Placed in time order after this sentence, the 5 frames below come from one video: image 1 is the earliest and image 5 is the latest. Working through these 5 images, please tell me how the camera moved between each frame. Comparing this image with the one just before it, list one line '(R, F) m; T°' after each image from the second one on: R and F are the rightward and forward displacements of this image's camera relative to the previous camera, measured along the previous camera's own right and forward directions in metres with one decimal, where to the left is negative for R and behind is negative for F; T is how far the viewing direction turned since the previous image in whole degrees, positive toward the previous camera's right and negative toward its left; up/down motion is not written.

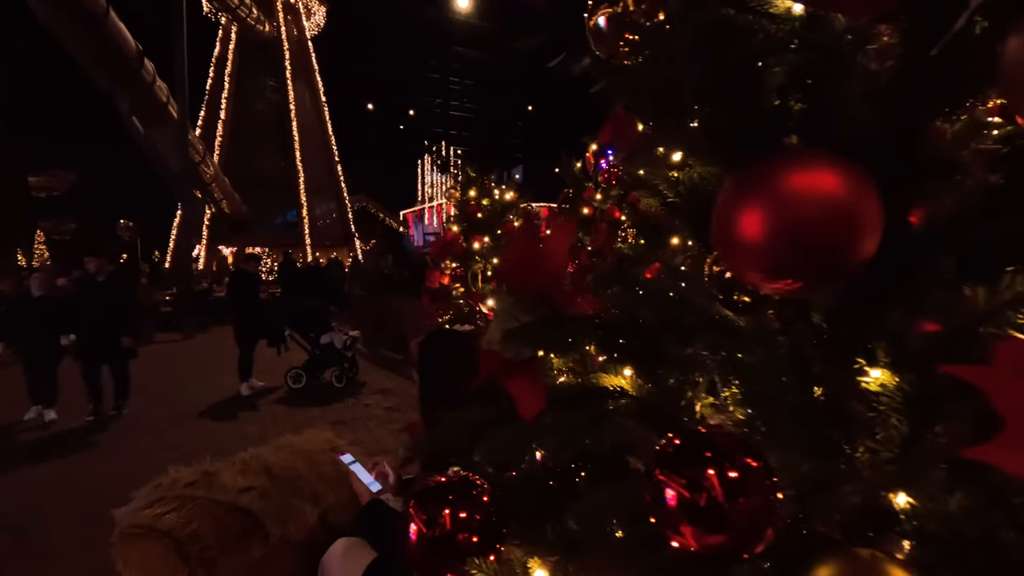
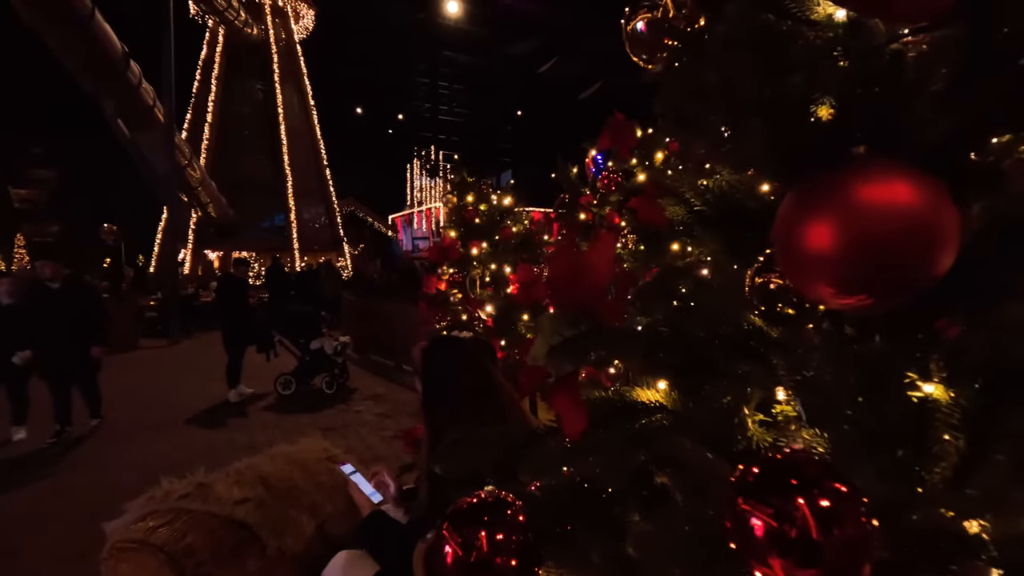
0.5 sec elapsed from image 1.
(-0.1, 0.0) m; +1°
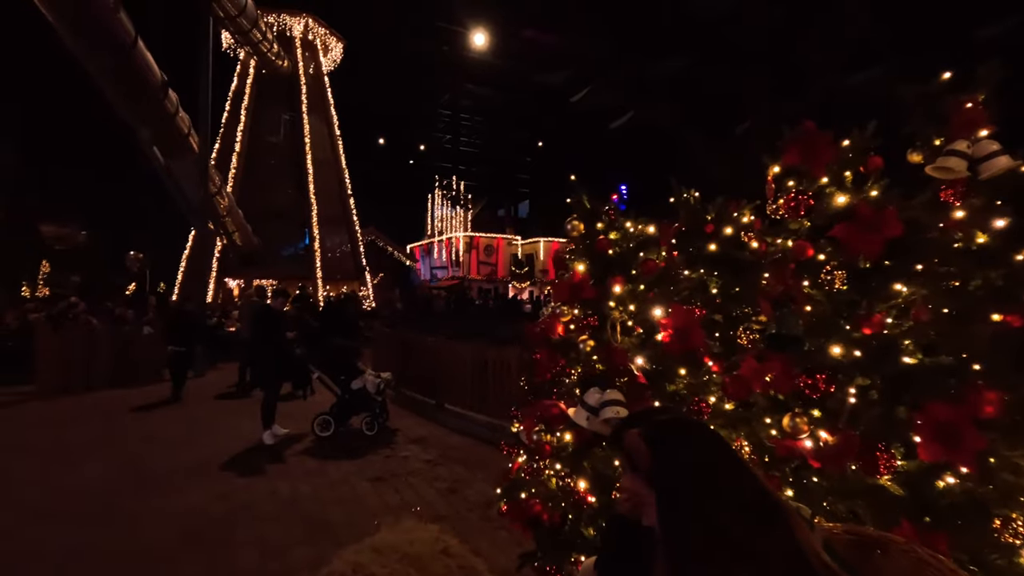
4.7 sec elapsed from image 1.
(-0.6, +0.5) m; -1°
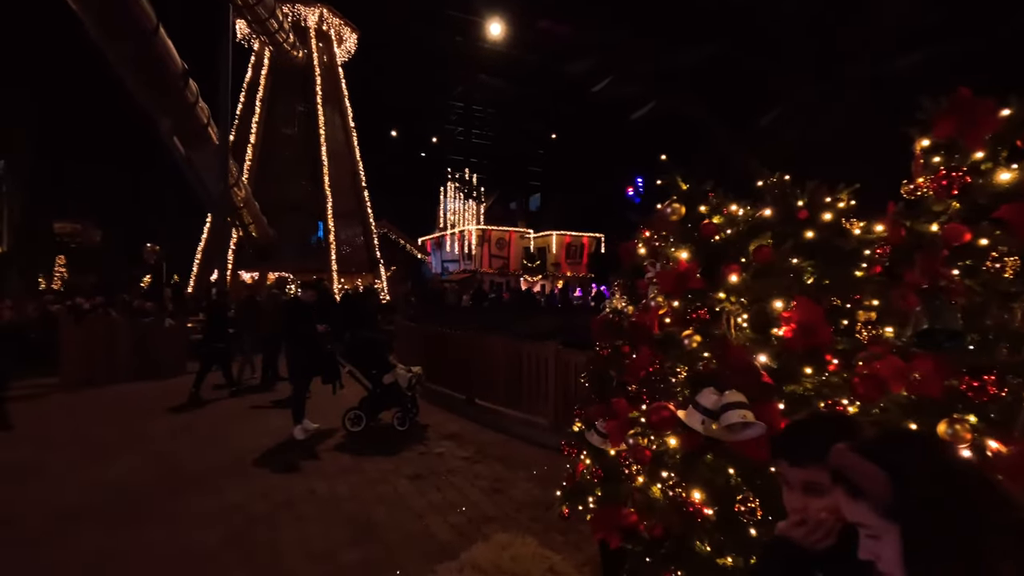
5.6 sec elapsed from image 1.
(-0.4, +0.2) m; -1°
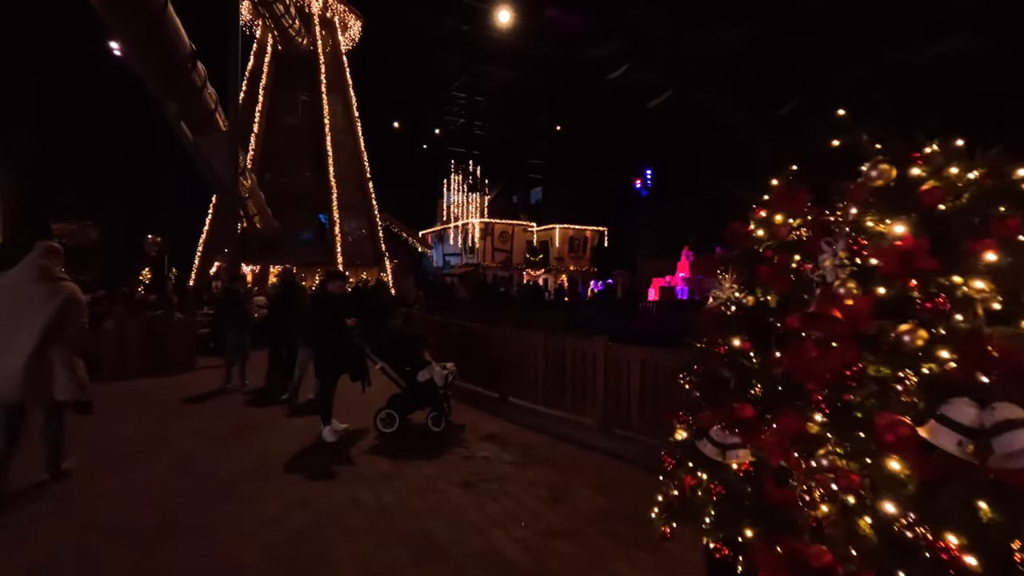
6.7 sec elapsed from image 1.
(-0.6, +0.5) m; 0°
